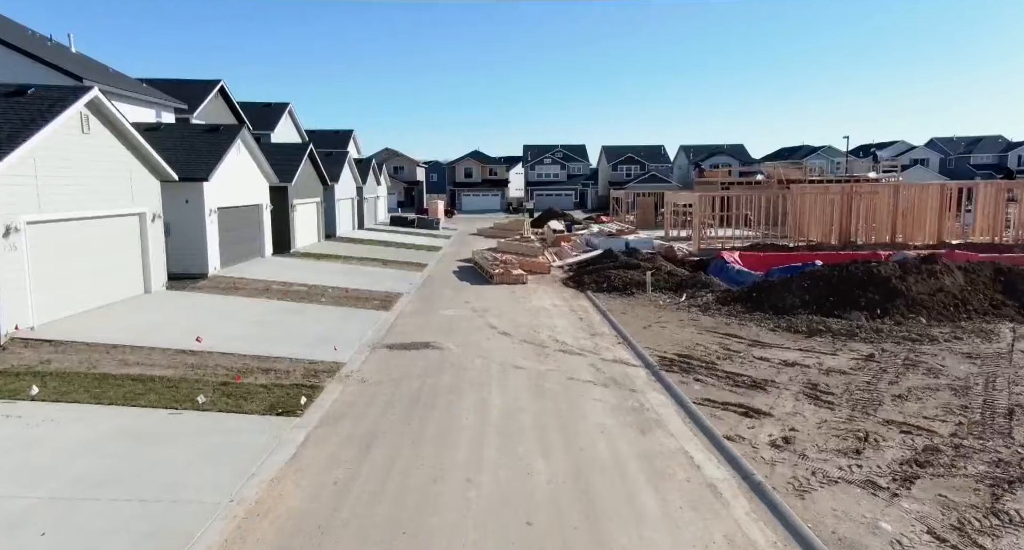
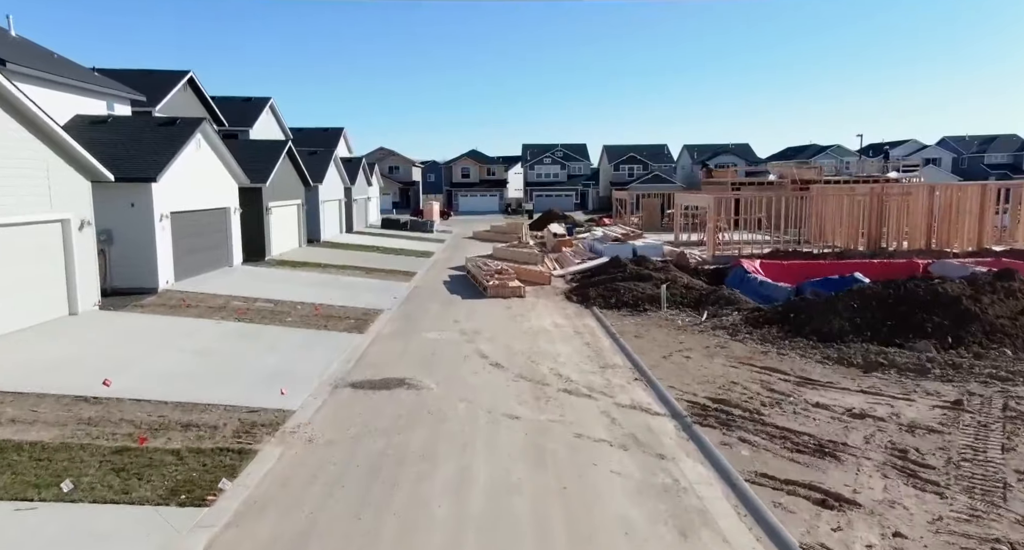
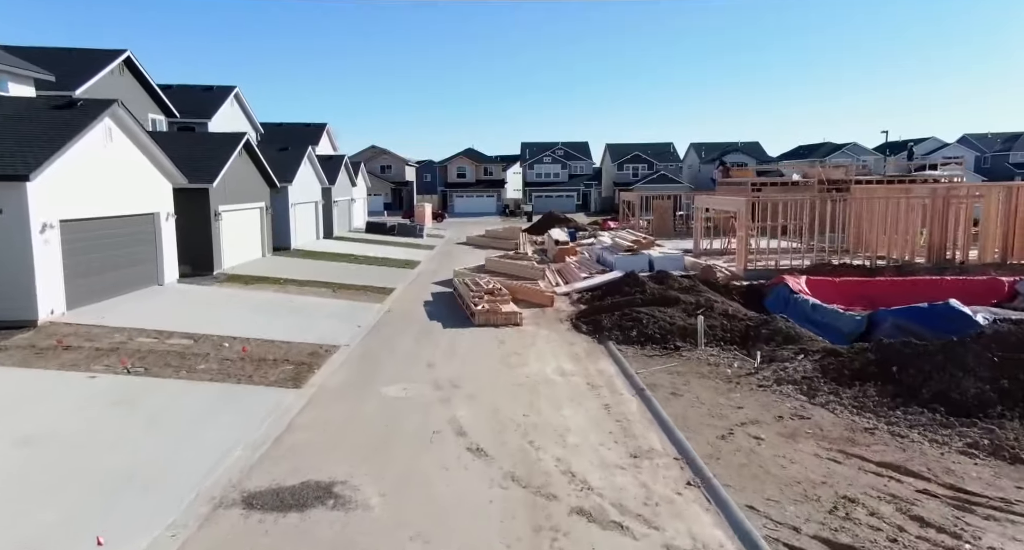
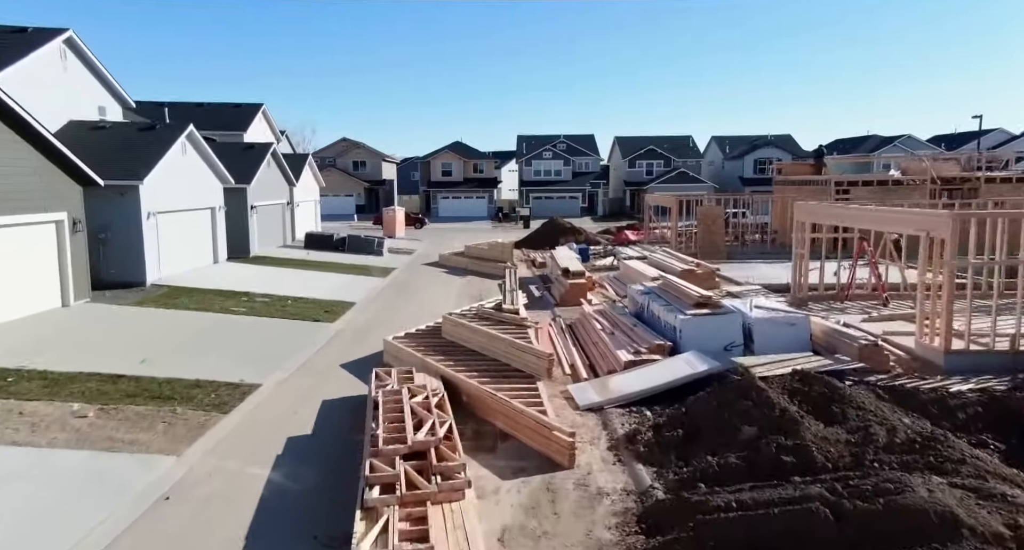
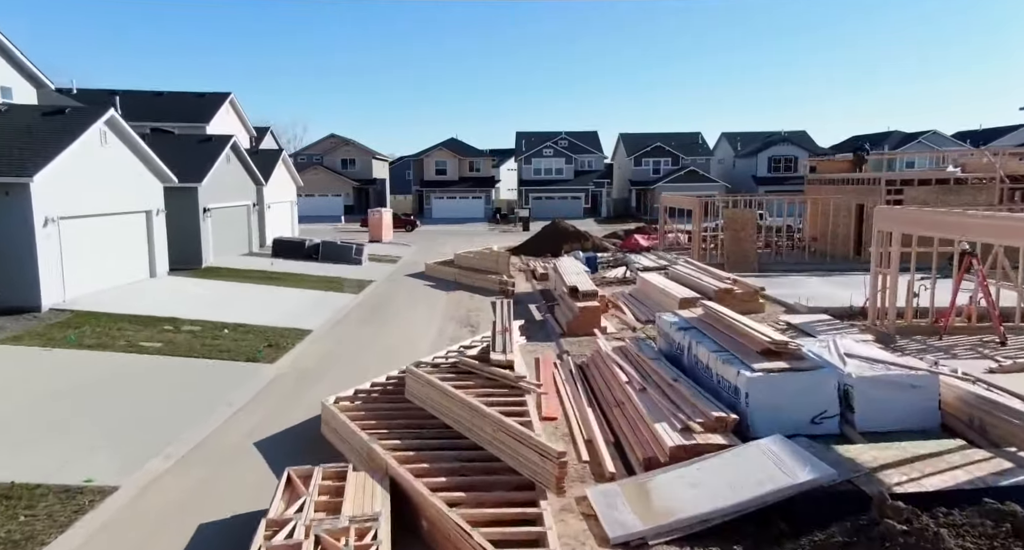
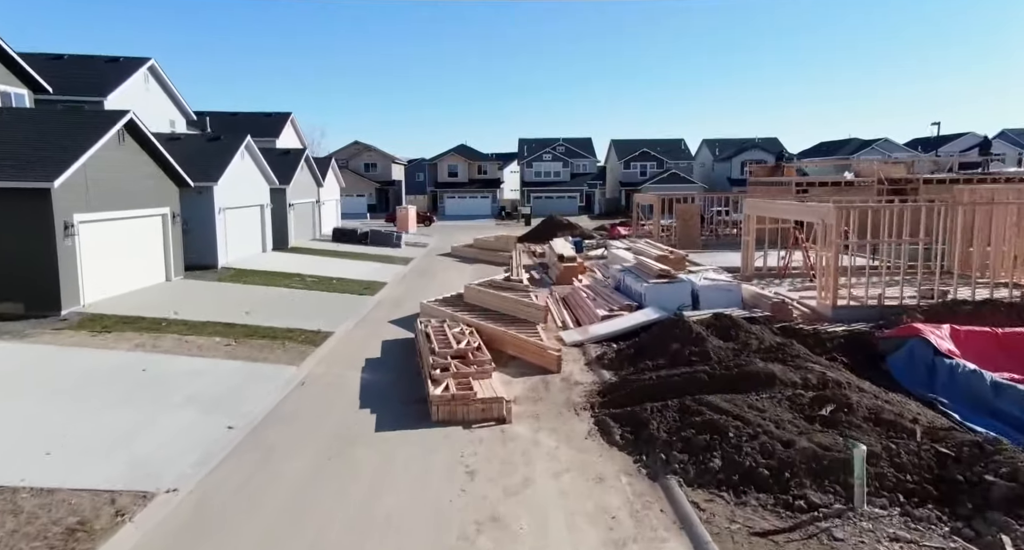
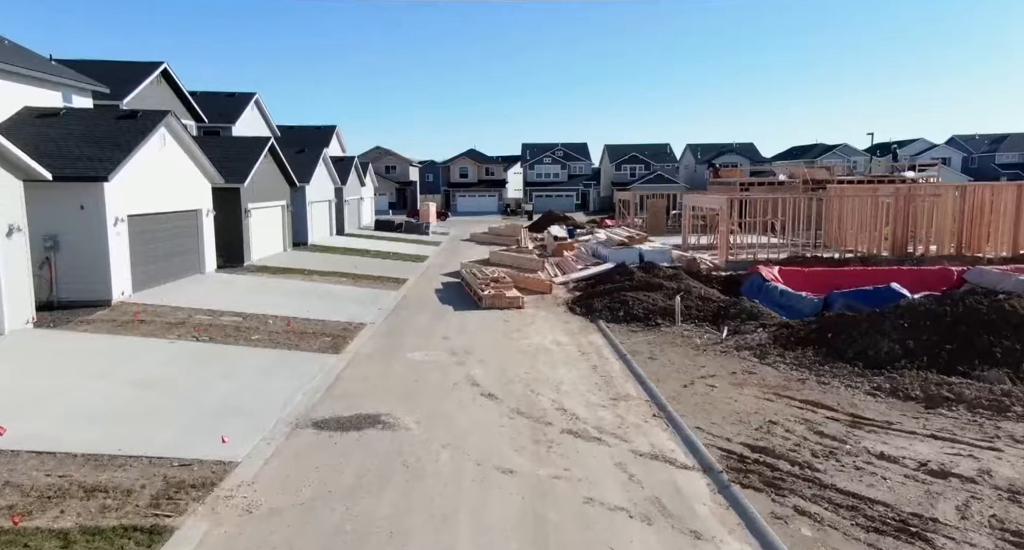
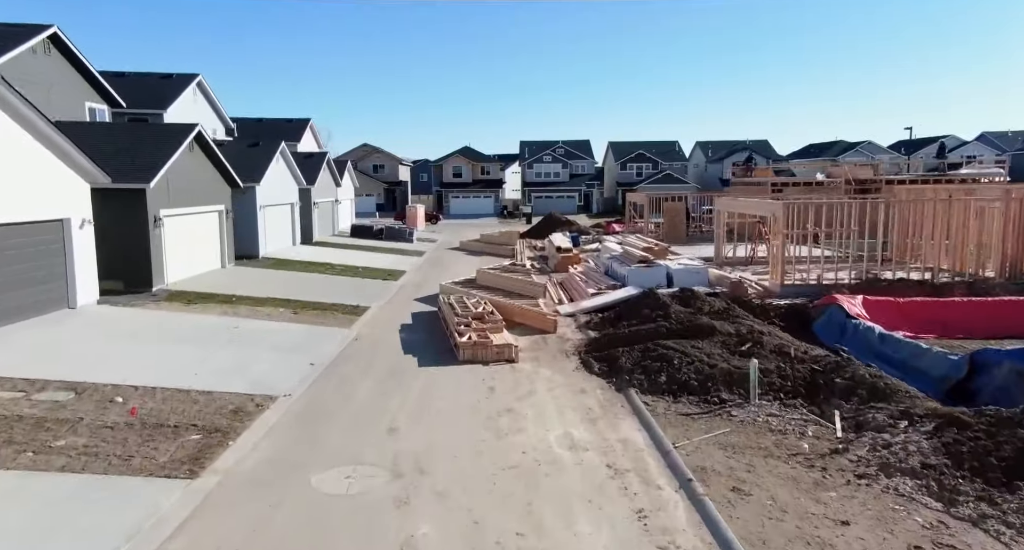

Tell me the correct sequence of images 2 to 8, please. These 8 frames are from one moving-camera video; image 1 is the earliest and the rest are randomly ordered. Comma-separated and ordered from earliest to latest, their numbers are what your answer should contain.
2, 7, 3, 8, 6, 4, 5
